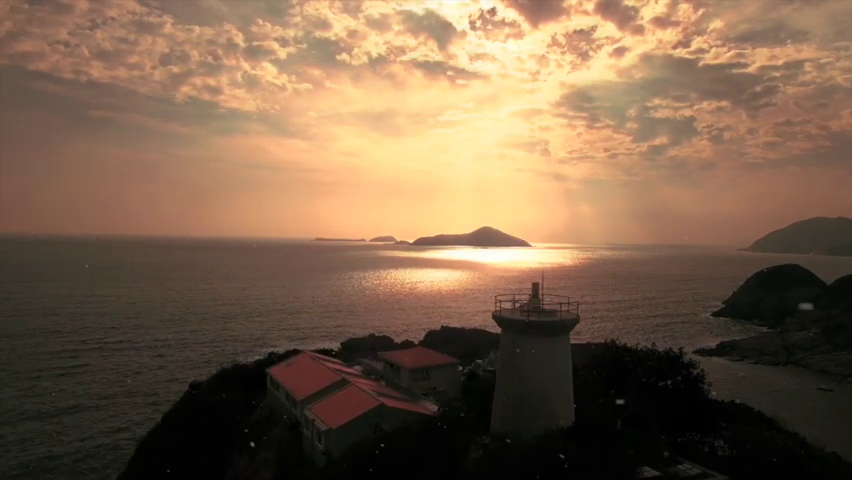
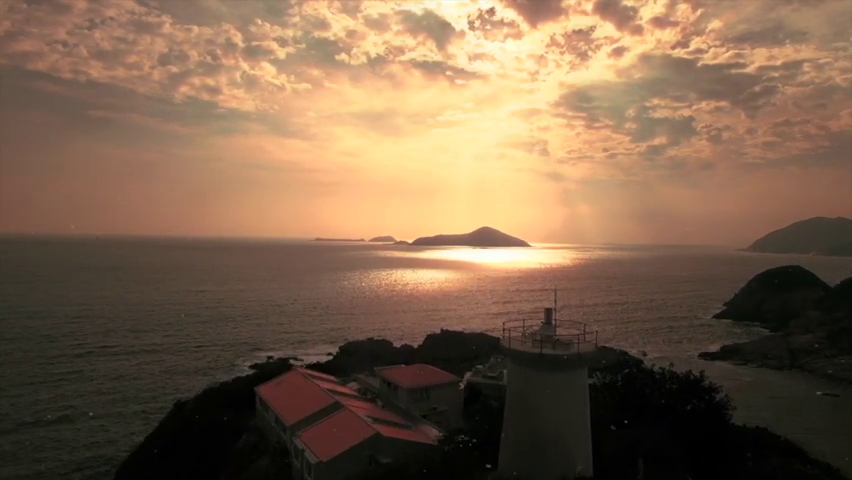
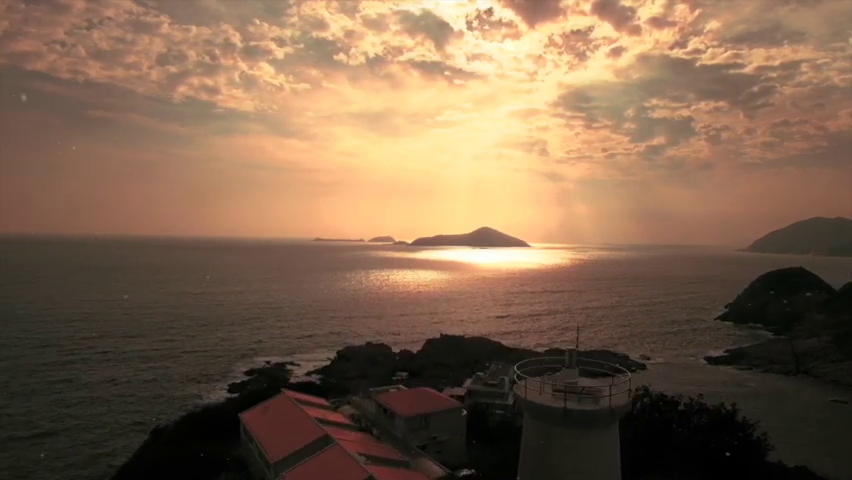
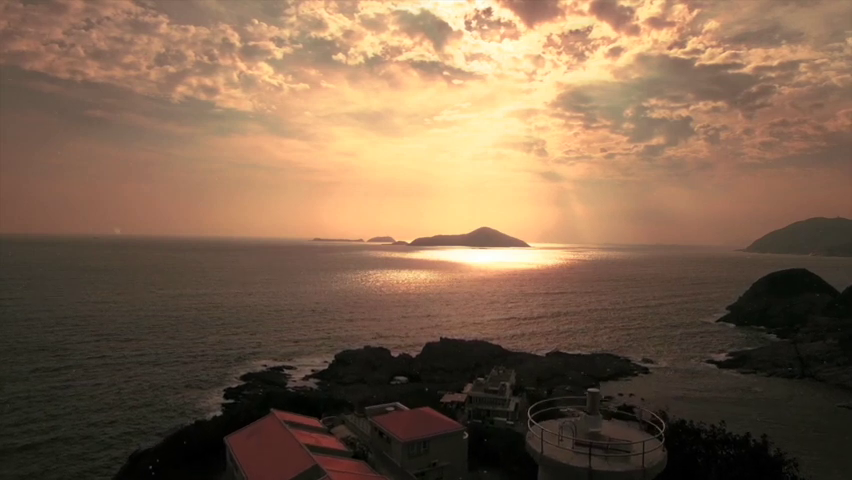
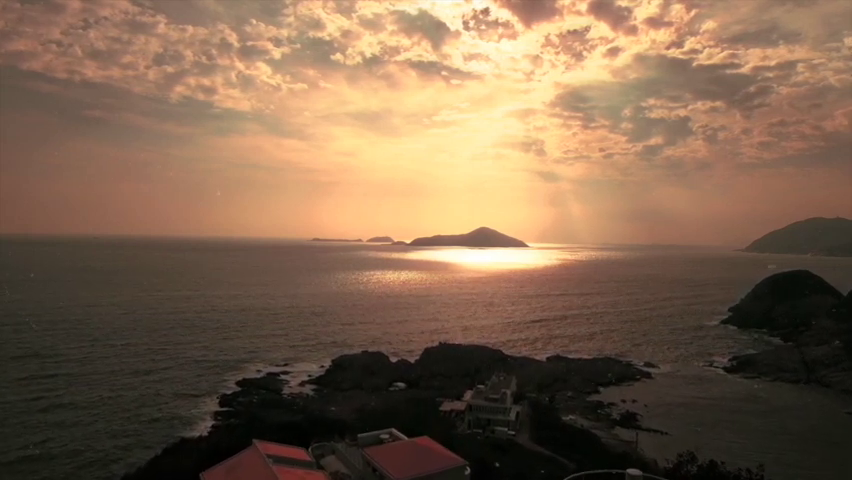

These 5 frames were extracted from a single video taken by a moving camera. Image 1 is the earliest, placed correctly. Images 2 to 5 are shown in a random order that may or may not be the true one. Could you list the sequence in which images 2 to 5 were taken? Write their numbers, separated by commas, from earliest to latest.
2, 3, 4, 5
